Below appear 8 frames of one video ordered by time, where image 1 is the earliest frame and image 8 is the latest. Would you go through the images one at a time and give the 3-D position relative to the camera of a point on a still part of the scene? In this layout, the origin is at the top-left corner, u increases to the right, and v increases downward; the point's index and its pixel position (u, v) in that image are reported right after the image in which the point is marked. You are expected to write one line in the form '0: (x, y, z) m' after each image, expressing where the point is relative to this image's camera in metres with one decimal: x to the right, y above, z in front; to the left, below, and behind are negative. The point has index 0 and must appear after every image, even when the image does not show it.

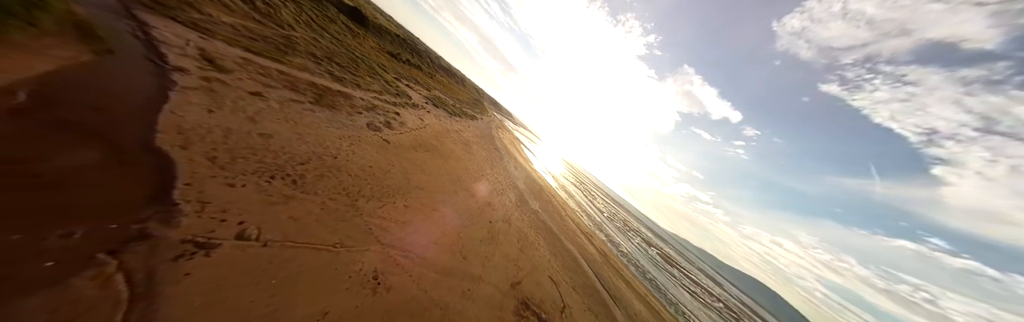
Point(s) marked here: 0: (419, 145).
0: (-5.7, +1.0, +12.3) m
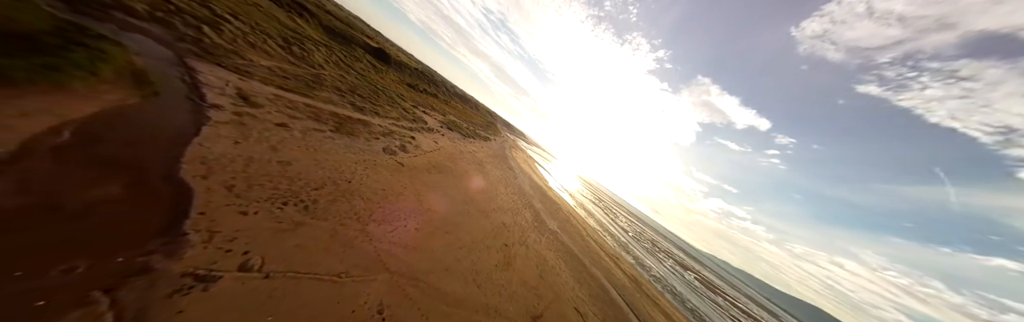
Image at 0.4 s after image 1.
0: (-4.8, -0.3, +12.3) m
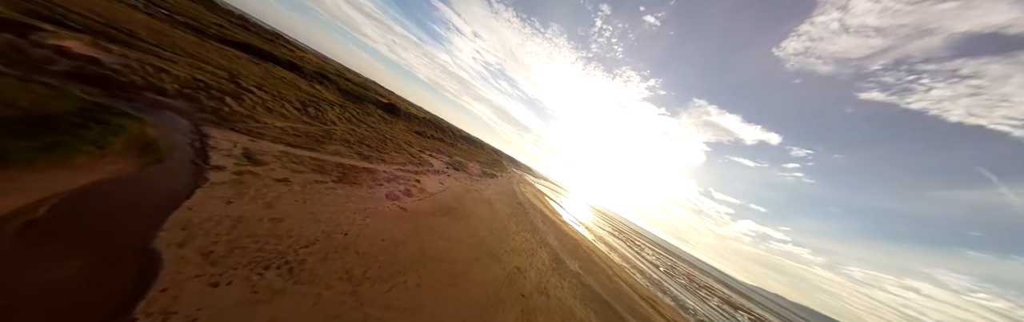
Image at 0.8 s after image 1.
0: (-4.3, -2.9, +11.7) m
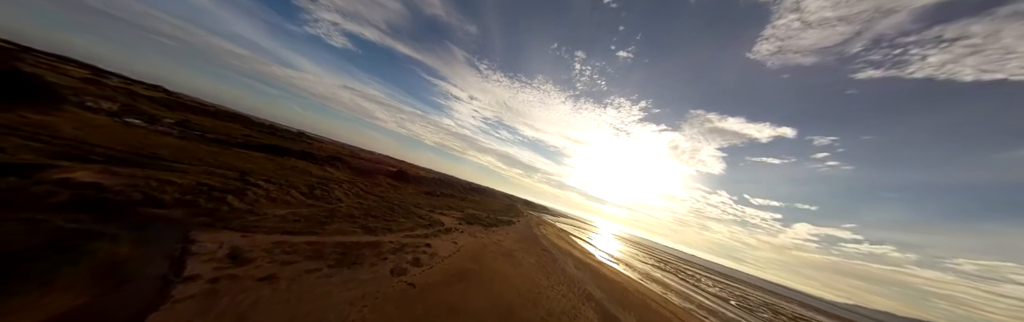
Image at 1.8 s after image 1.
0: (-3.0, -5.9, +10.0) m
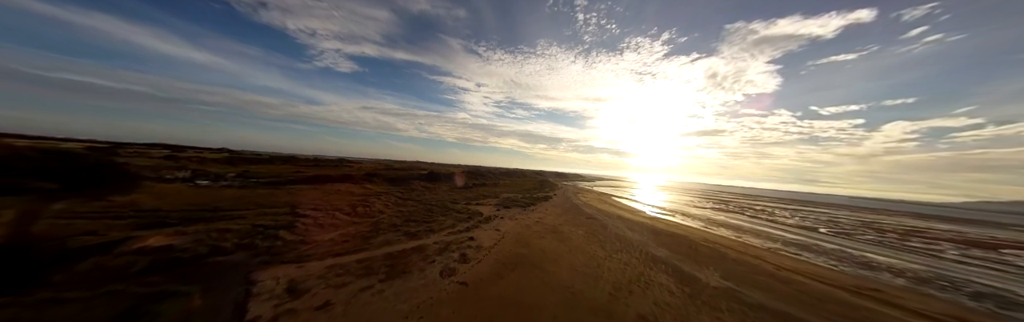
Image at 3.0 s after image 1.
0: (-0.4, -5.1, +9.5) m
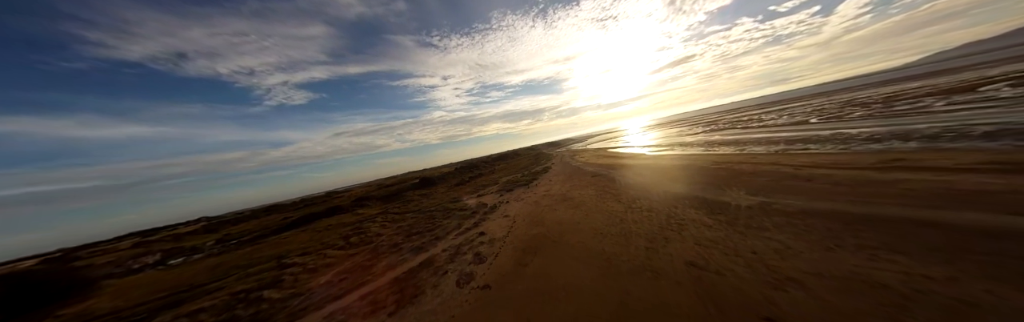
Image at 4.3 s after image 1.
0: (+0.5, -4.1, +8.6) m
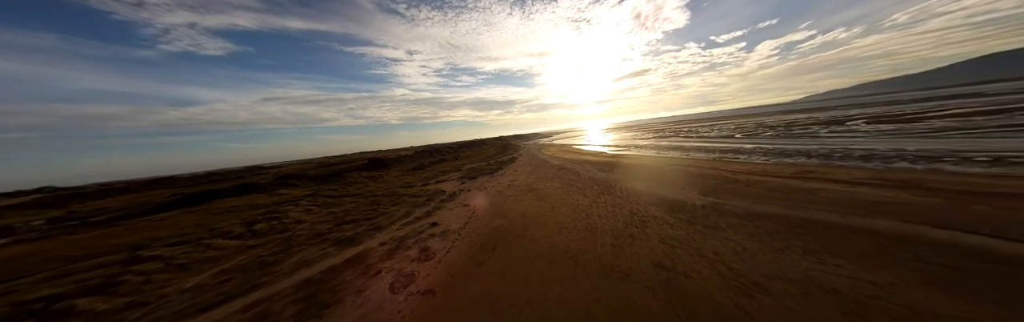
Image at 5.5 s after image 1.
0: (-1.2, -3.4, +7.4) m
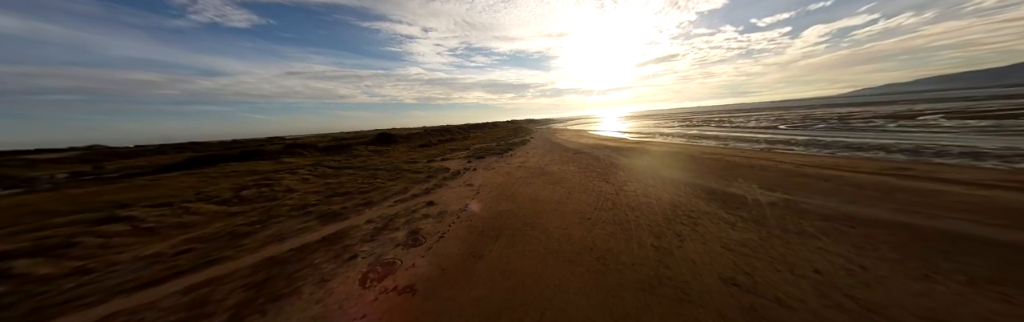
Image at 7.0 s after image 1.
0: (-1.0, -2.4, +6.0) m
